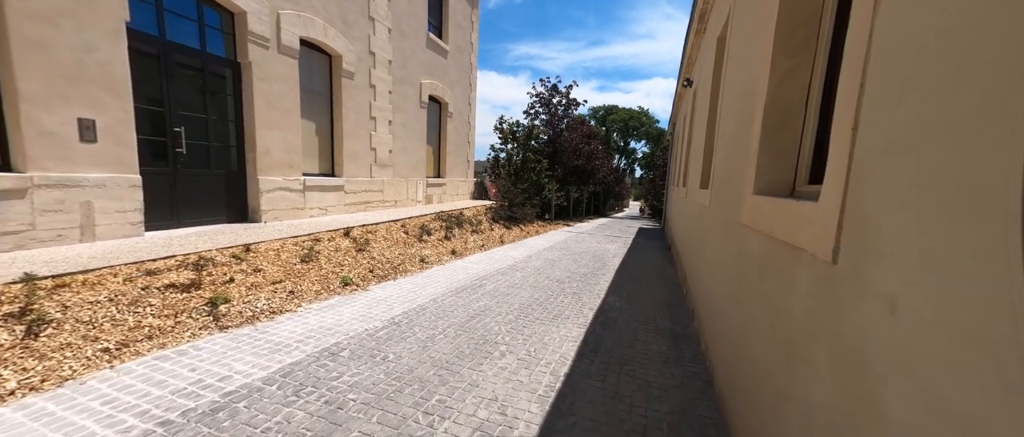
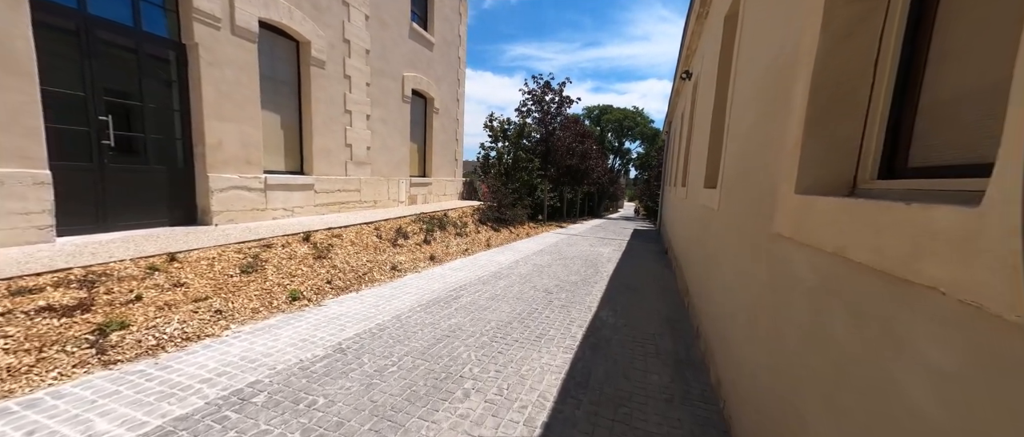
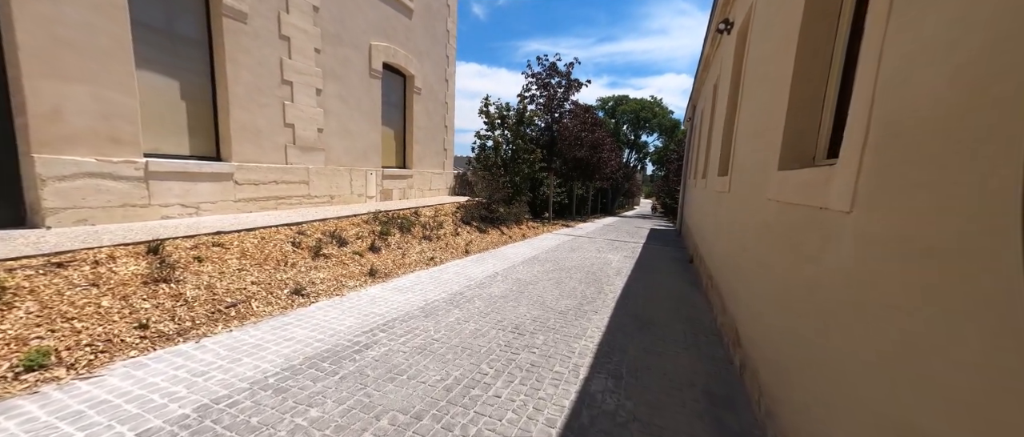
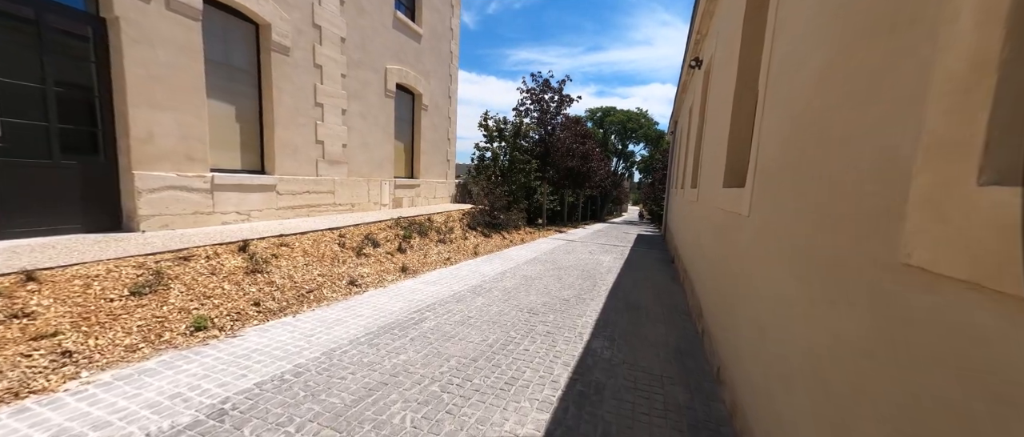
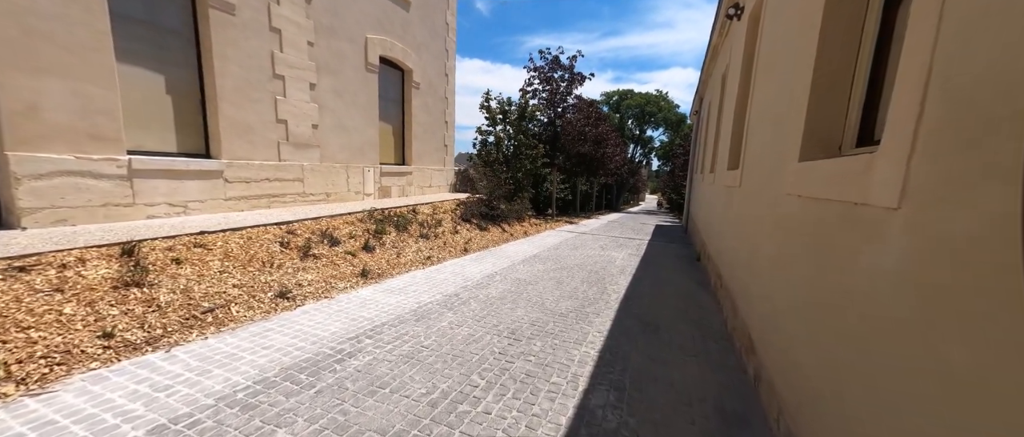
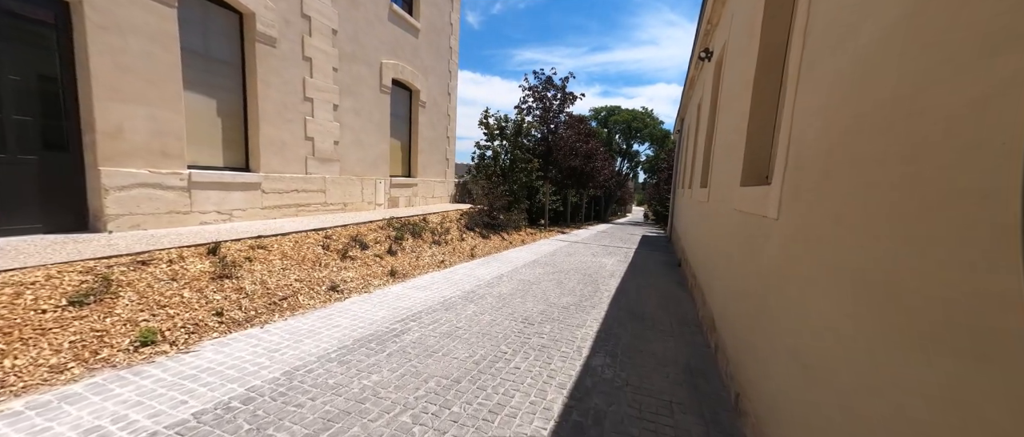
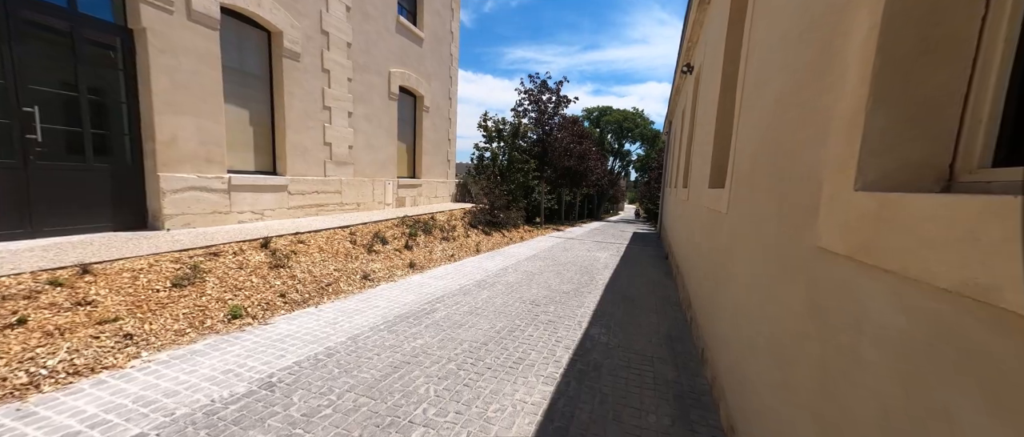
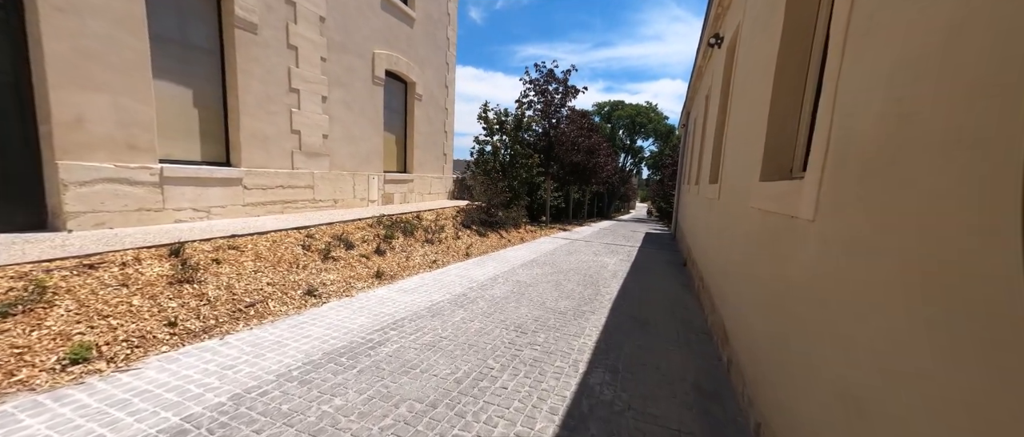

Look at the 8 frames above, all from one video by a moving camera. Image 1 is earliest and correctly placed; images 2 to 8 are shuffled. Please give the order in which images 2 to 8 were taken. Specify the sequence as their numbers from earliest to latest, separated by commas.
2, 7, 4, 6, 8, 3, 5
